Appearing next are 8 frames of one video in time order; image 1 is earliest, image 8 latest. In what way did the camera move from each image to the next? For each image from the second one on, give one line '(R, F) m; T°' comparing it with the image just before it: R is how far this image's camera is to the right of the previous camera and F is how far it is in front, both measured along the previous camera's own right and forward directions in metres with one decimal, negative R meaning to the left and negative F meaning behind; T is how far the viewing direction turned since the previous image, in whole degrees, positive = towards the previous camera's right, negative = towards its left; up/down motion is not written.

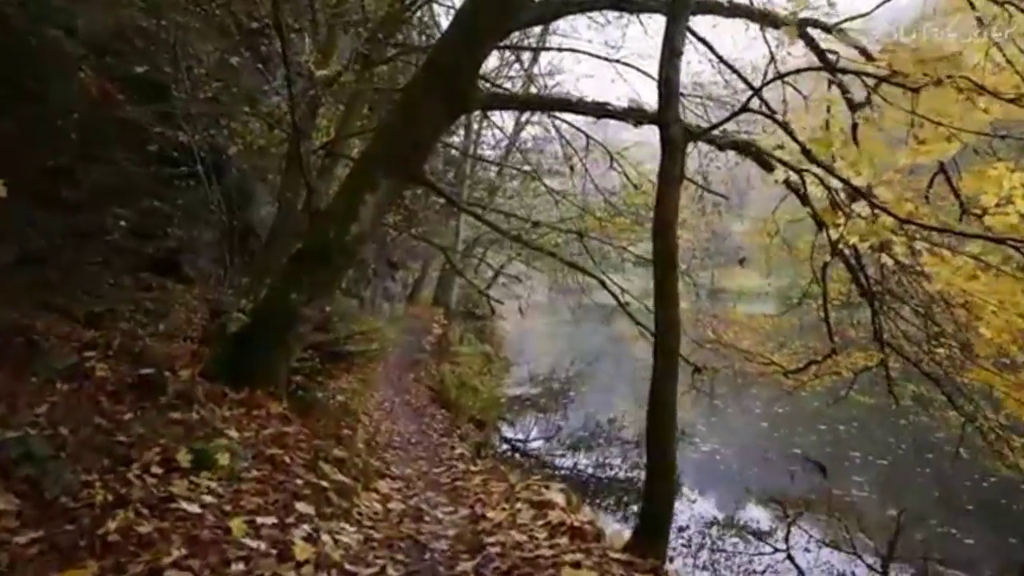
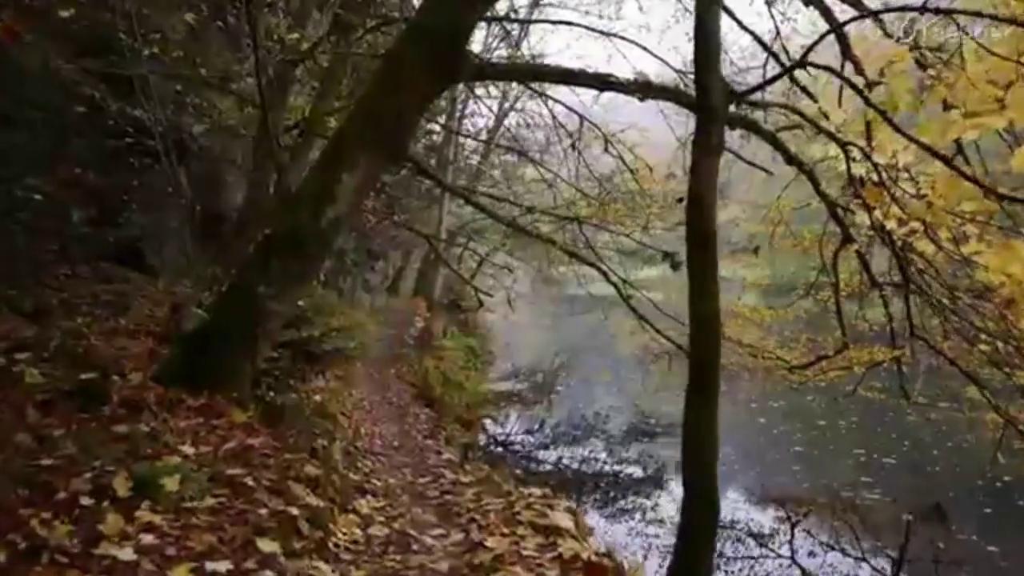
(-0.1, +0.7) m; +1°
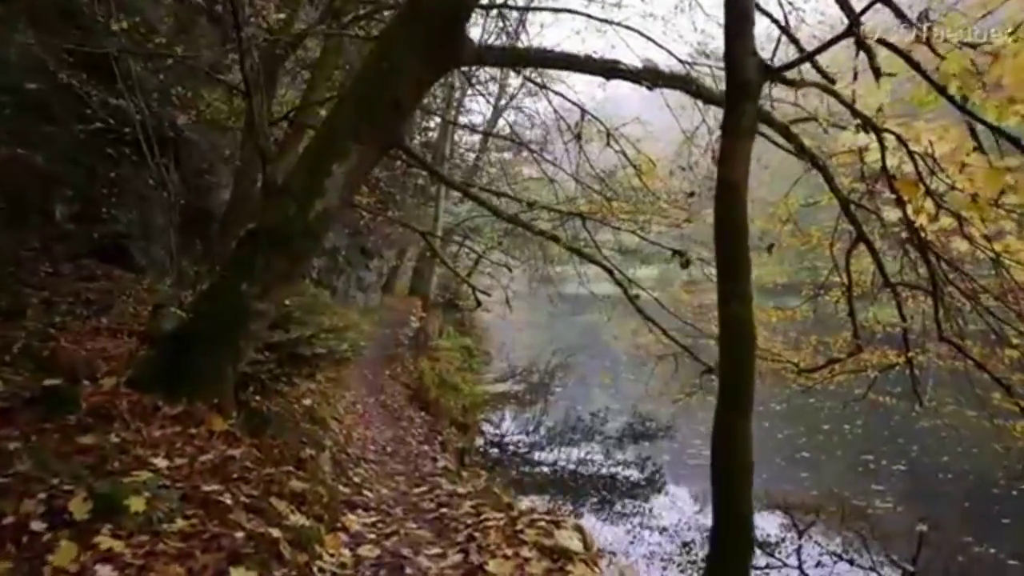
(0.0, +0.4) m; 0°
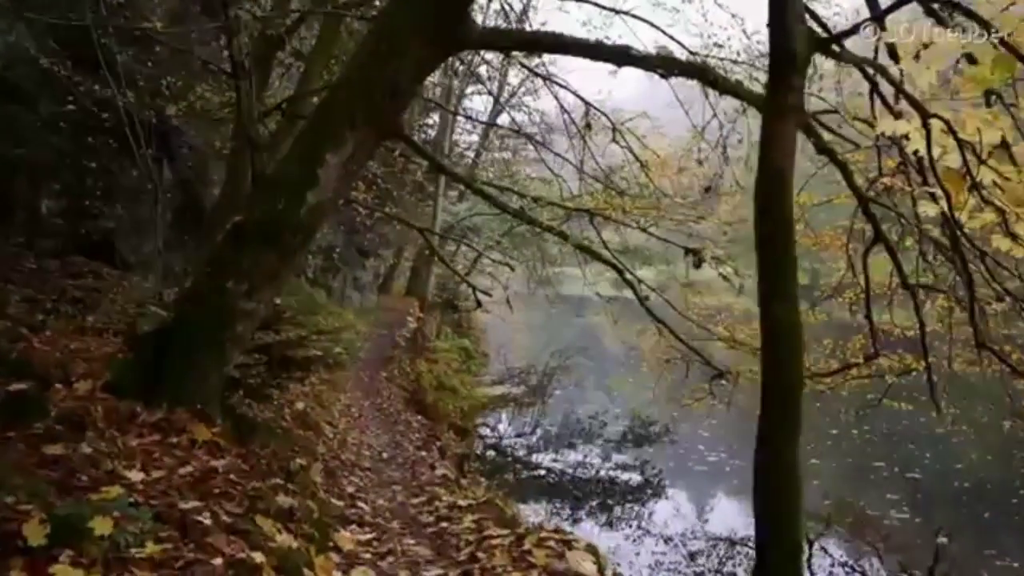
(-0.1, +0.4) m; 0°
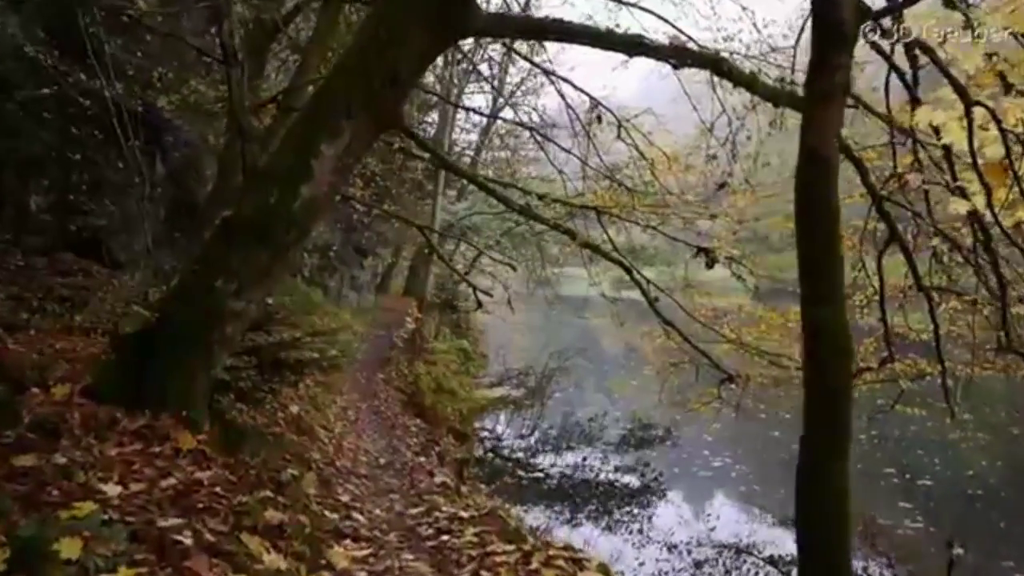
(-0.1, +0.3) m; 0°
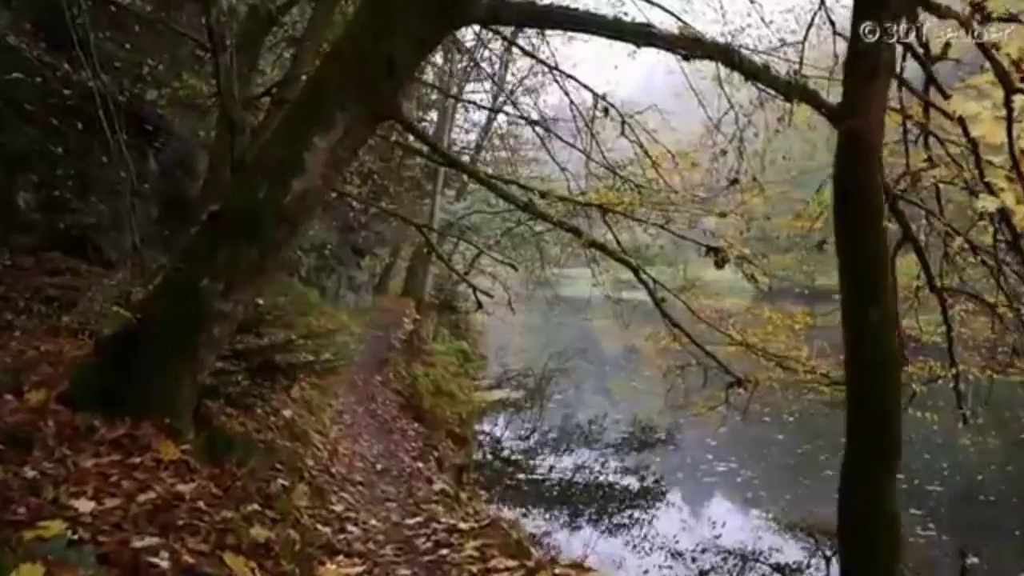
(0.0, +0.3) m; 0°
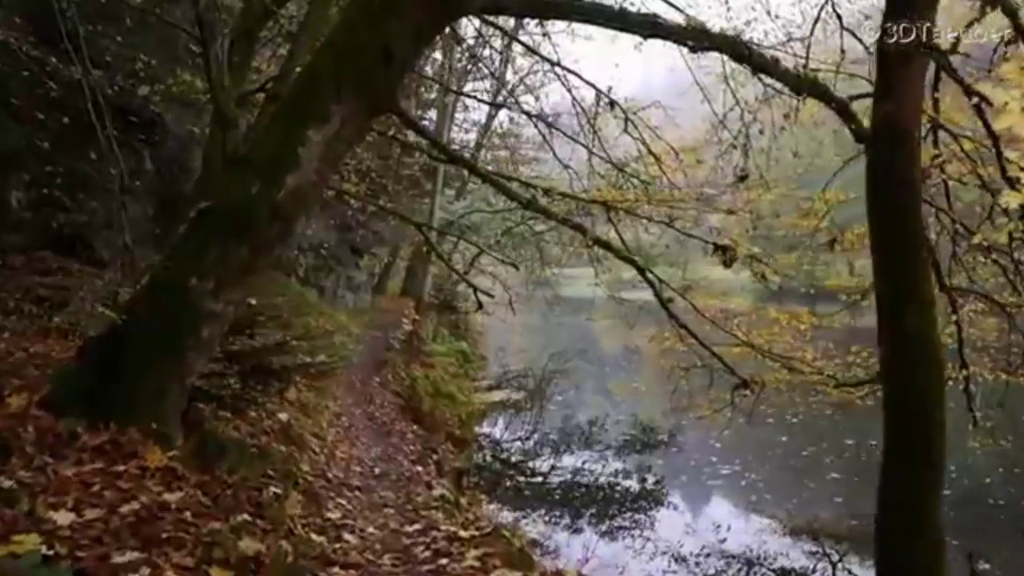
(0.0, +0.2) m; 0°
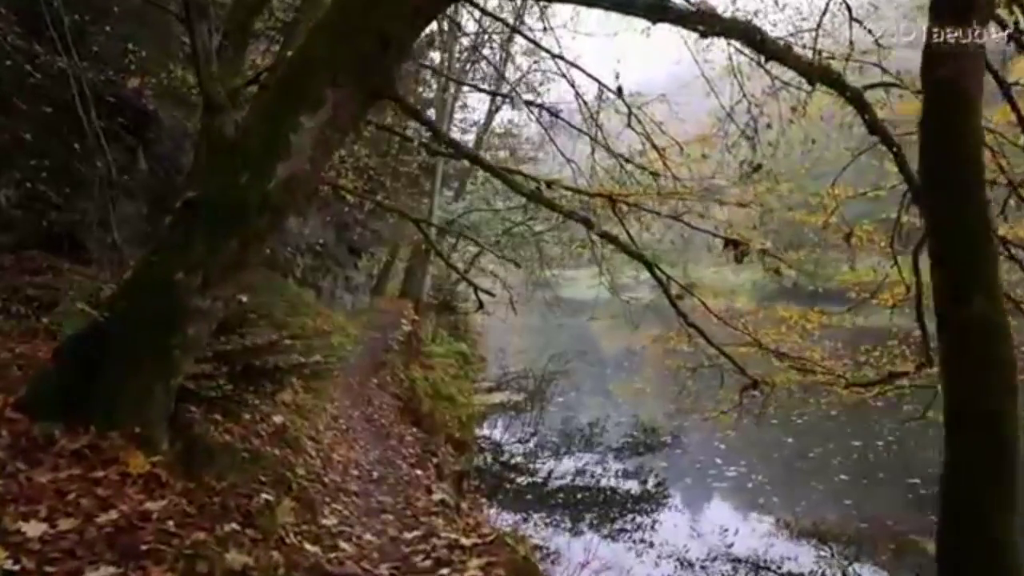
(0.0, +0.2) m; 0°
